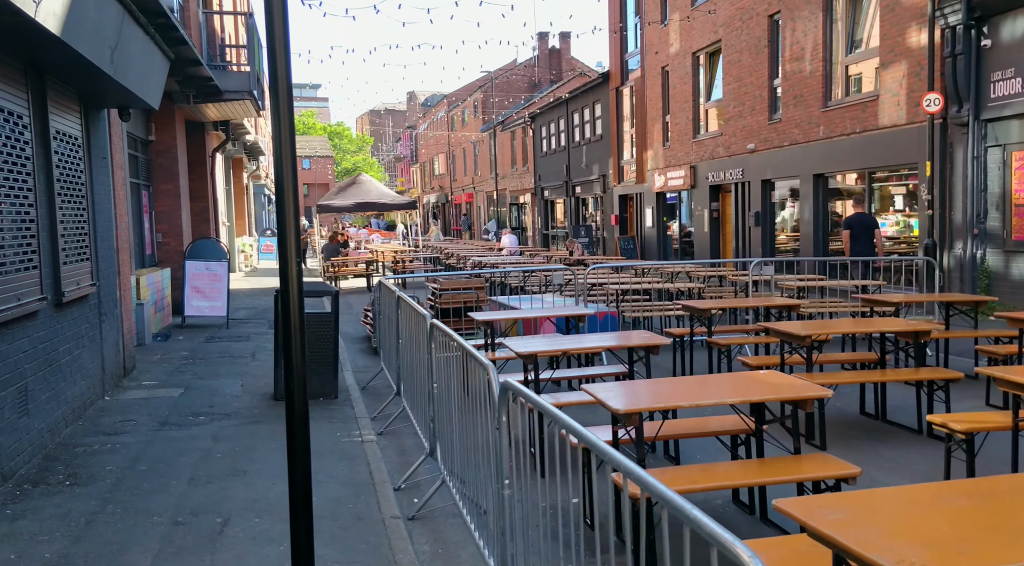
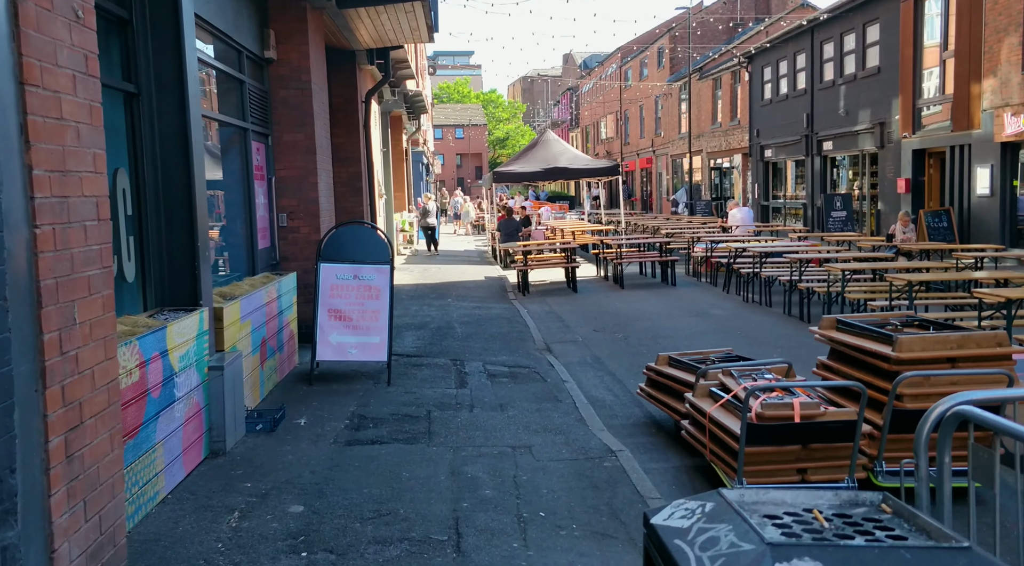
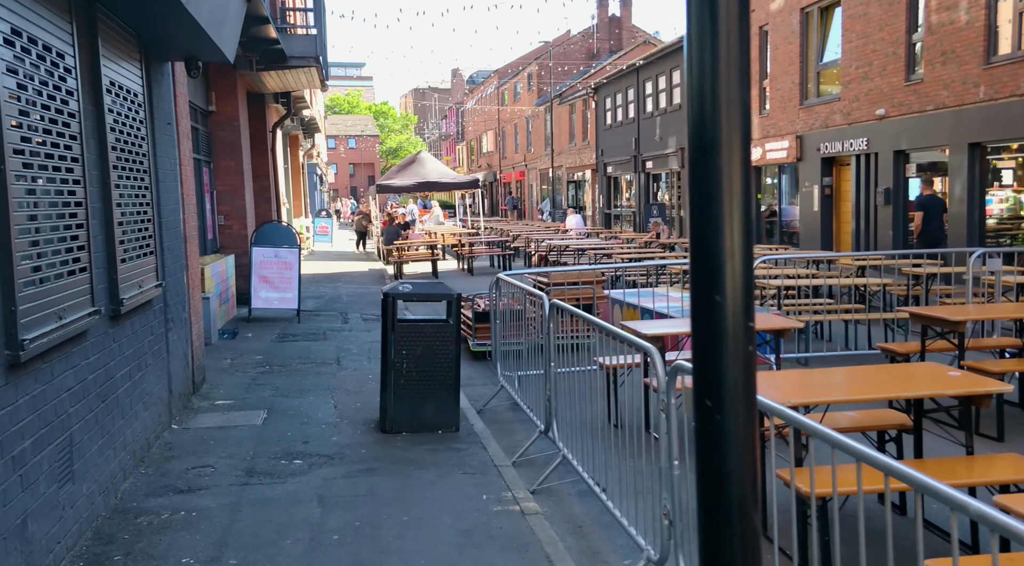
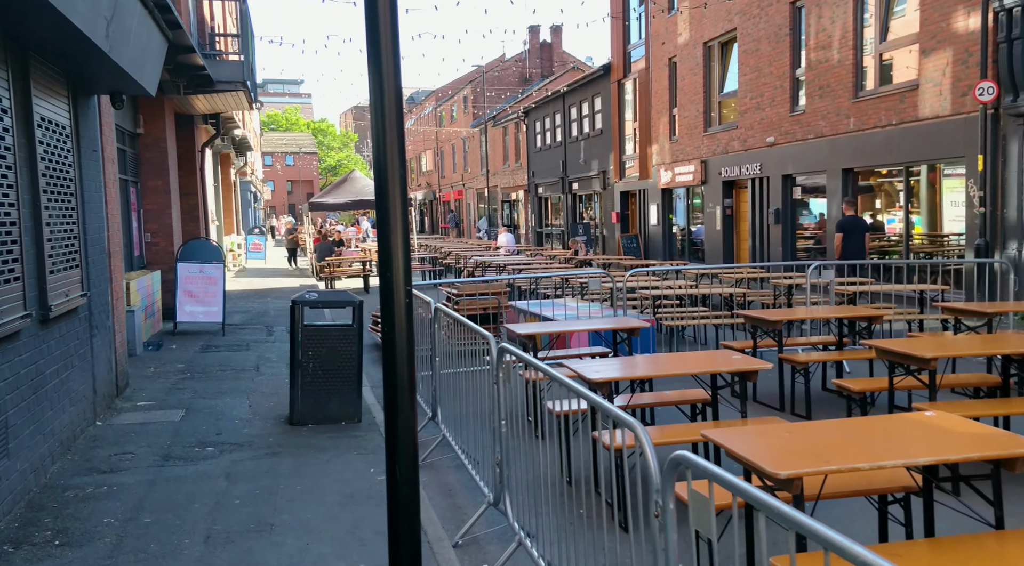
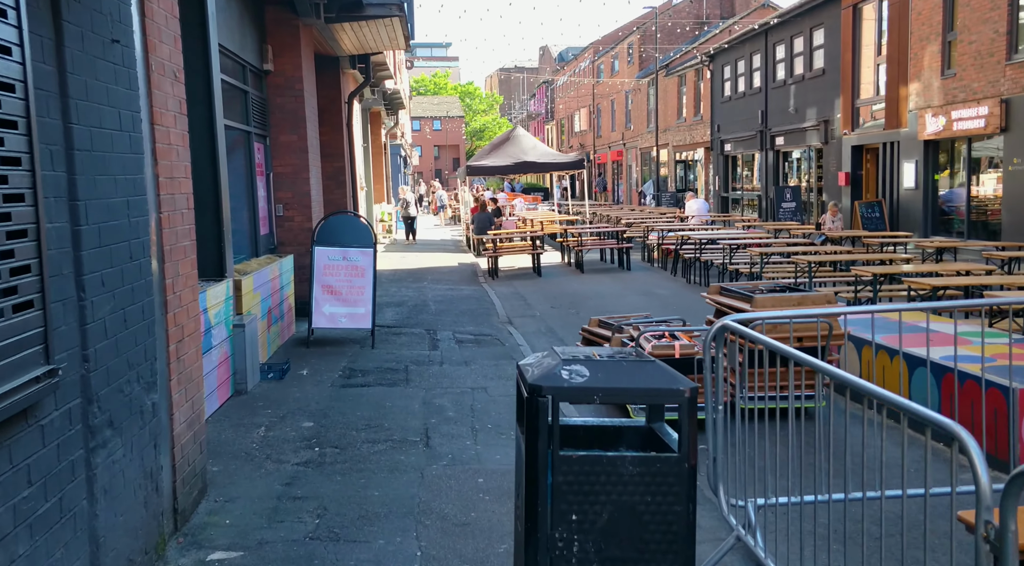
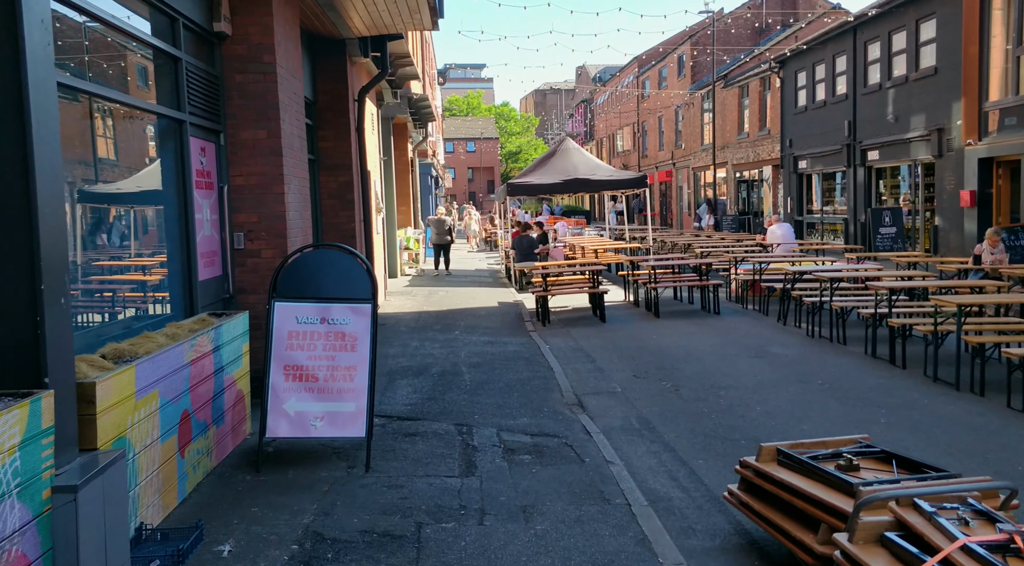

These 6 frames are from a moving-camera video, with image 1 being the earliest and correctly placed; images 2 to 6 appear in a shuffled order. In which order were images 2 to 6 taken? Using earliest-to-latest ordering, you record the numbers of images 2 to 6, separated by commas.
4, 3, 5, 2, 6
